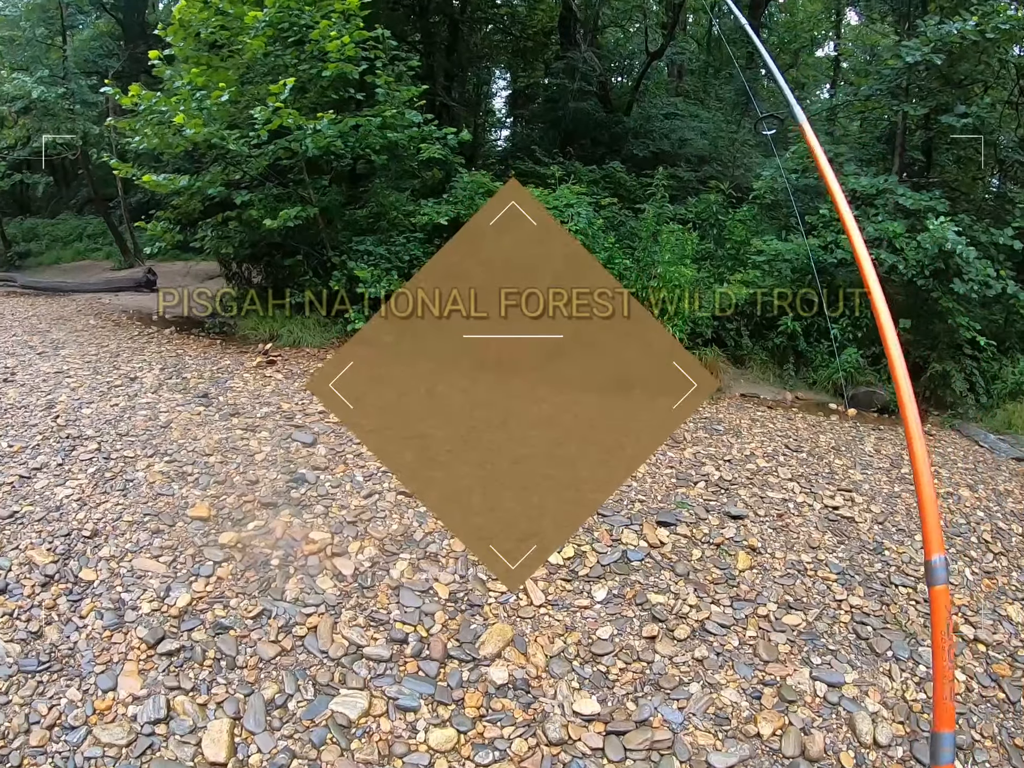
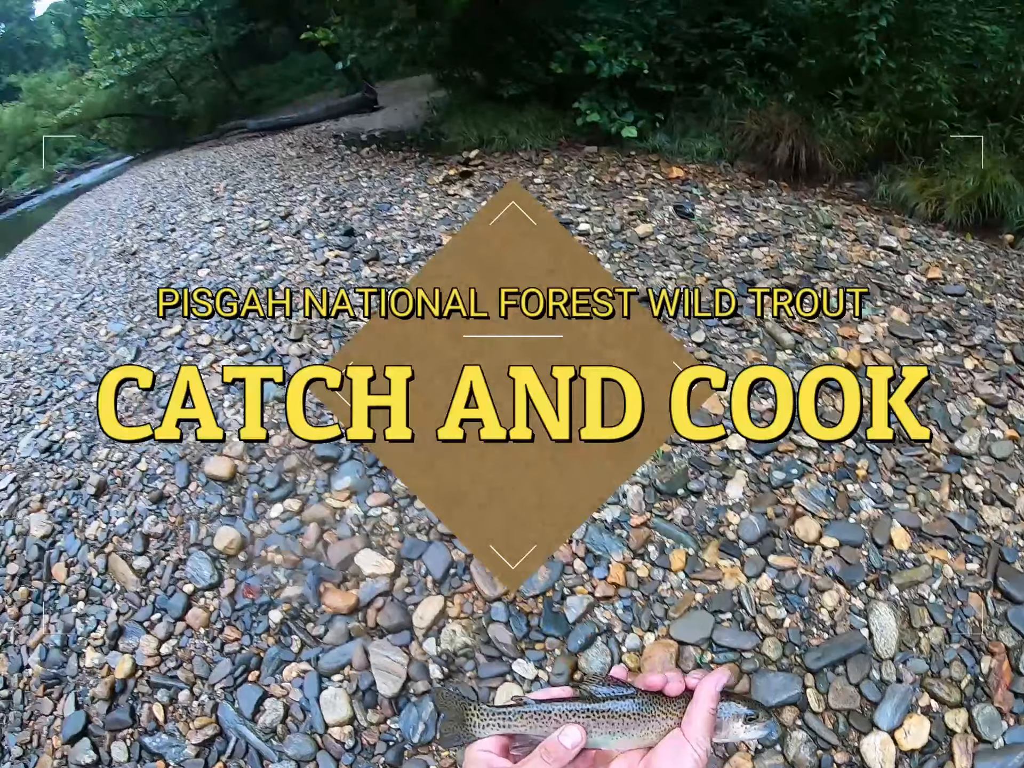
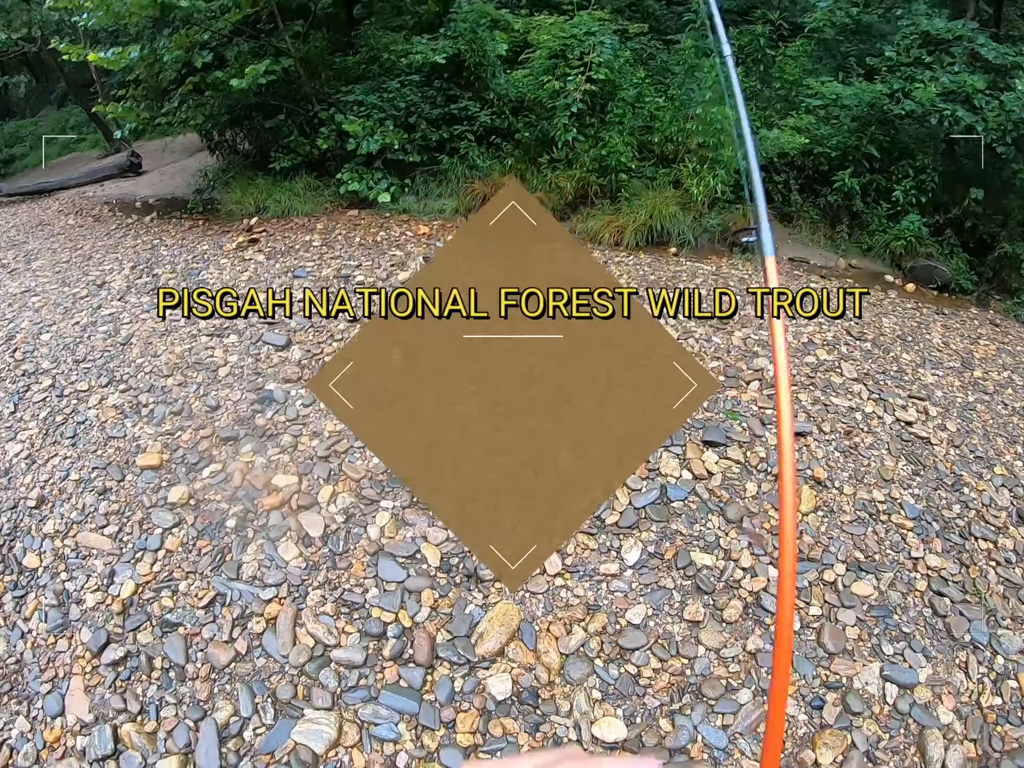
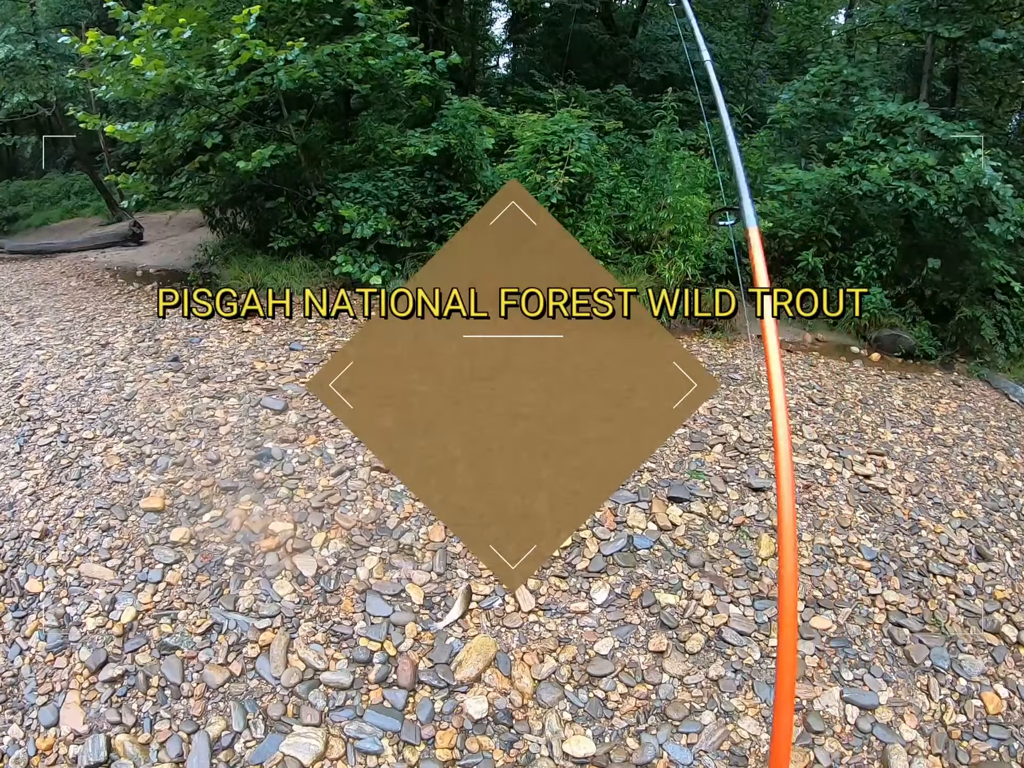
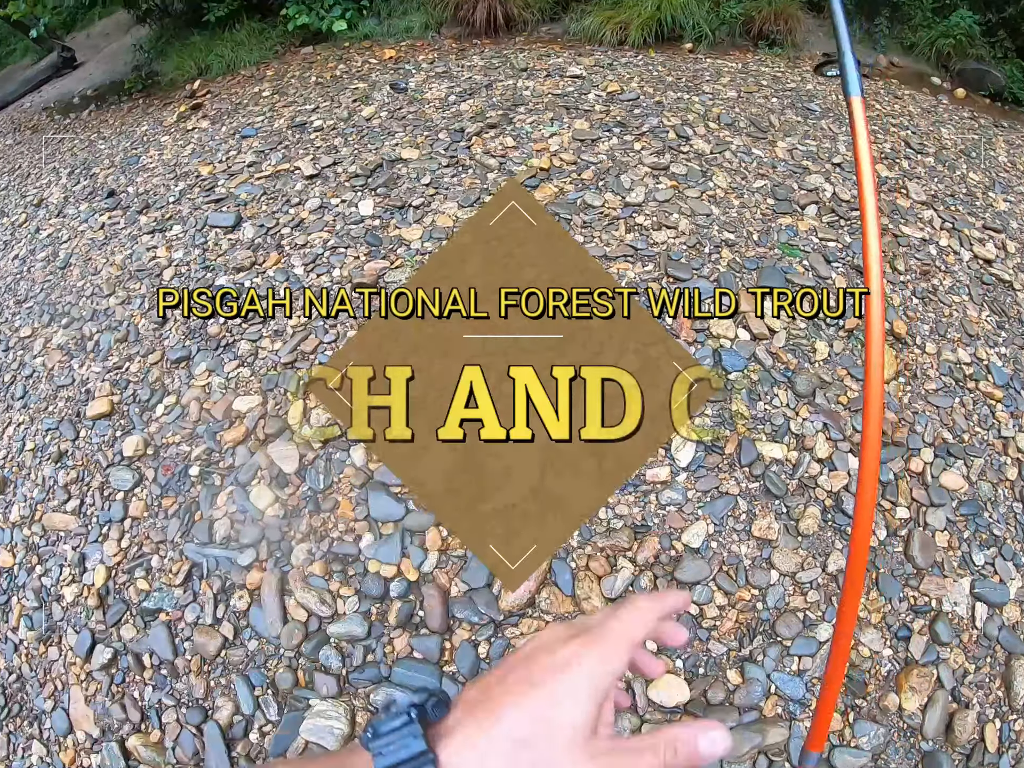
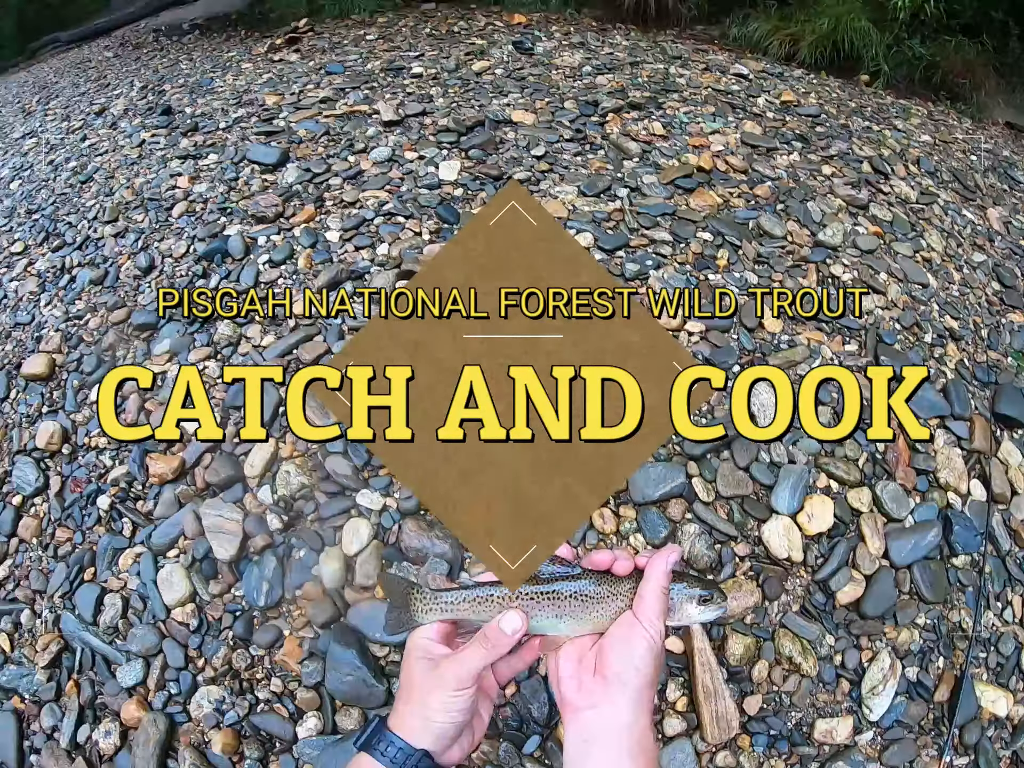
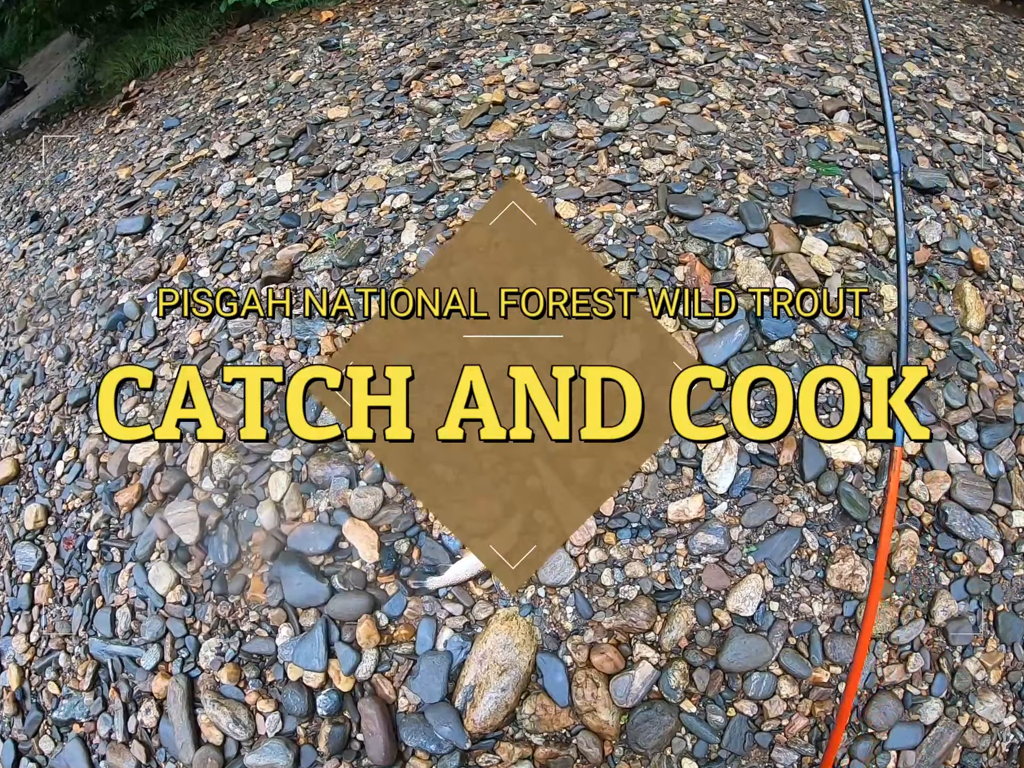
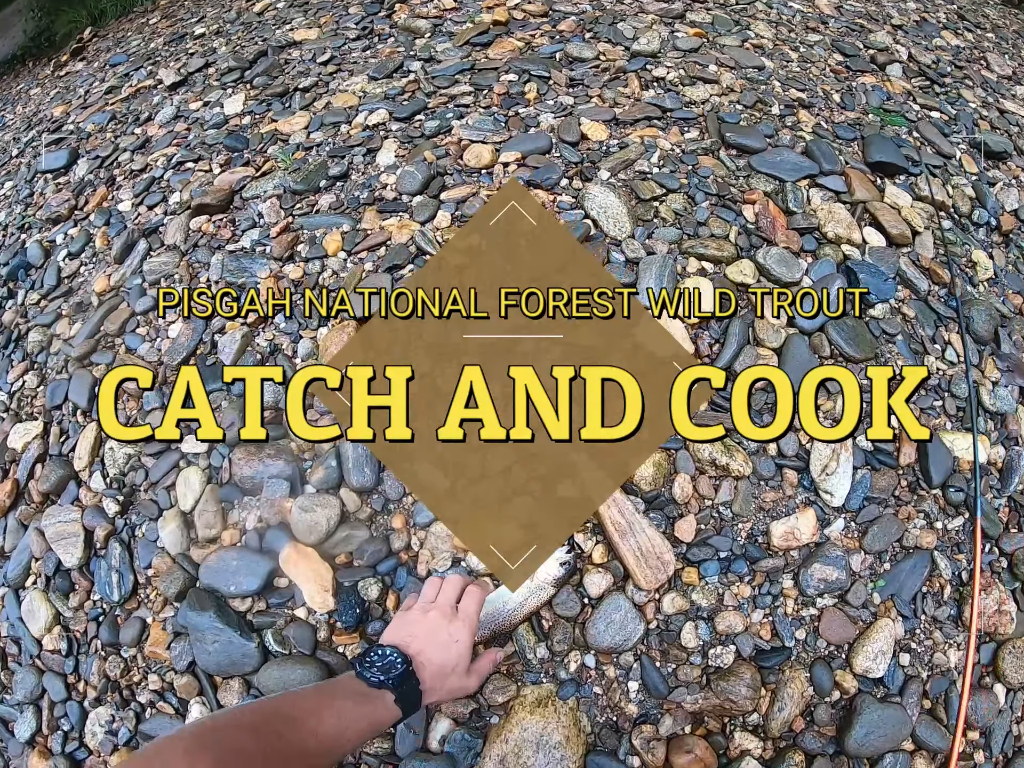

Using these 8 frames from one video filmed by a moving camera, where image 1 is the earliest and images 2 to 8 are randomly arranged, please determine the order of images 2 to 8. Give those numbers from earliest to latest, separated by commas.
4, 3, 5, 7, 8, 6, 2
